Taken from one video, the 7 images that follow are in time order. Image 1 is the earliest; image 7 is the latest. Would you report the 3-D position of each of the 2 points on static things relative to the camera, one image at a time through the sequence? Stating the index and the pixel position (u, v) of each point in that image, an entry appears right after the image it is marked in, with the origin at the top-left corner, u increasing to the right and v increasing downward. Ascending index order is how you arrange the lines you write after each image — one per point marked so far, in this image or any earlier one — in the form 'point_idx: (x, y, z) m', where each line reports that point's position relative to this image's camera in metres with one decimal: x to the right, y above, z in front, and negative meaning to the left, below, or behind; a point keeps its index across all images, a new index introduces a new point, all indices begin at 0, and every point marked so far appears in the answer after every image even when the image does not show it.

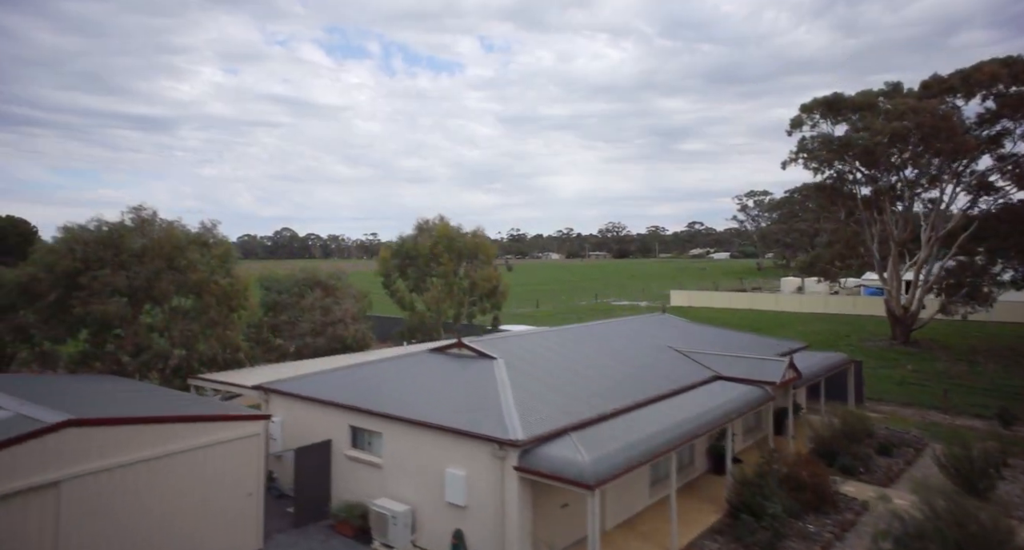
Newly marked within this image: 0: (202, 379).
0: (-7.7, -2.6, +16.0) m
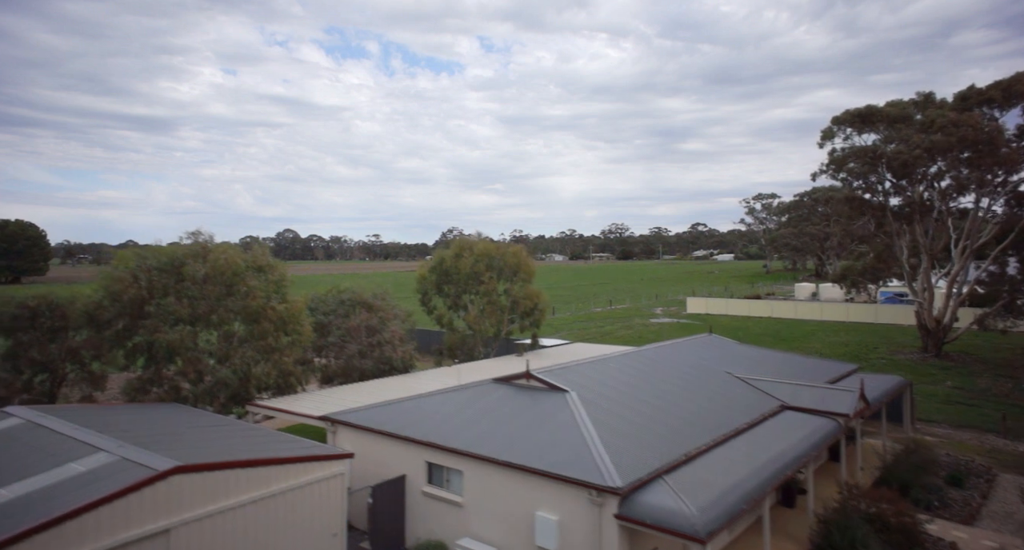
0: (-6.3, -3.2, +16.0) m
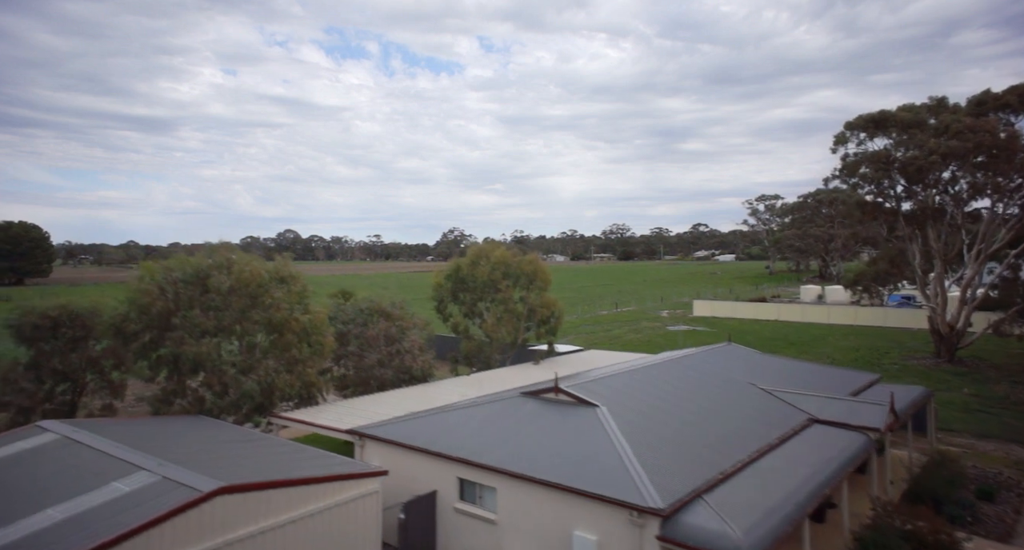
0: (-5.6, -3.5, +16.0) m
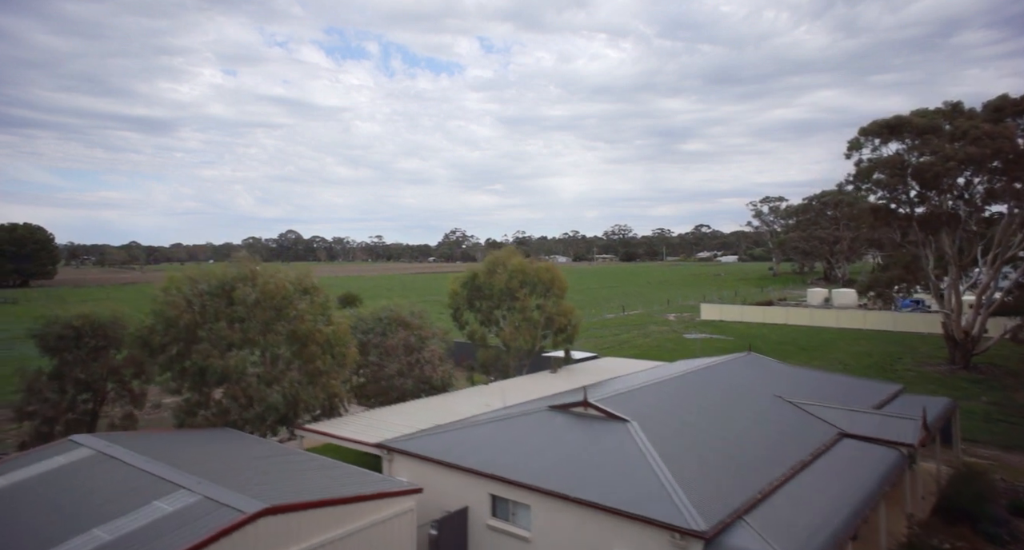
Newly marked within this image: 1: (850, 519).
0: (-5.0, -3.8, +16.0) m
1: (+5.1, -3.7, +9.7) m
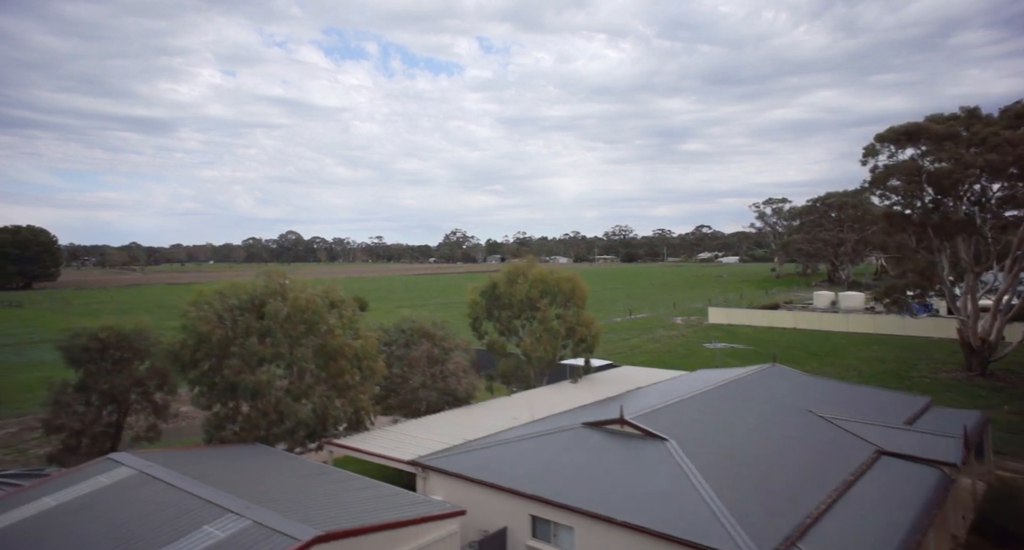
0: (-4.3, -4.2, +15.9) m
1: (+5.8, -4.0, +9.6) m
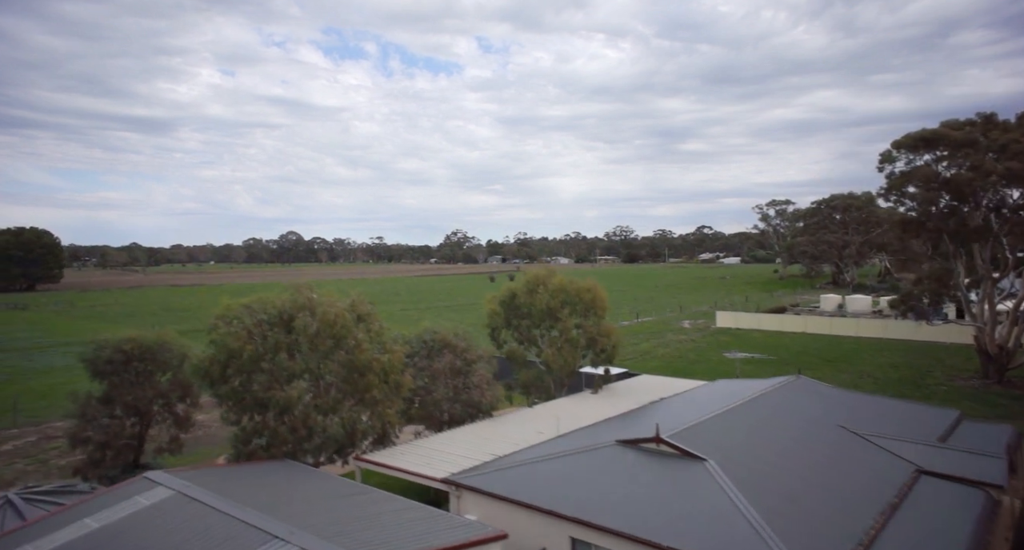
0: (-3.5, -4.6, +15.8) m
1: (+6.4, -4.3, +9.4) m
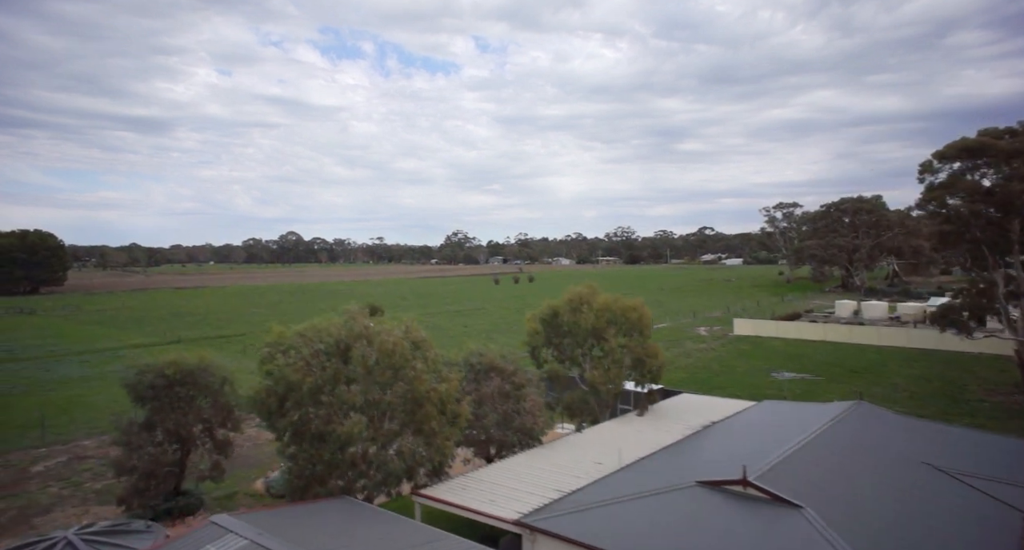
0: (-2.0, -5.2, +15.1) m
1: (+7.9, -4.9, +8.5) m
